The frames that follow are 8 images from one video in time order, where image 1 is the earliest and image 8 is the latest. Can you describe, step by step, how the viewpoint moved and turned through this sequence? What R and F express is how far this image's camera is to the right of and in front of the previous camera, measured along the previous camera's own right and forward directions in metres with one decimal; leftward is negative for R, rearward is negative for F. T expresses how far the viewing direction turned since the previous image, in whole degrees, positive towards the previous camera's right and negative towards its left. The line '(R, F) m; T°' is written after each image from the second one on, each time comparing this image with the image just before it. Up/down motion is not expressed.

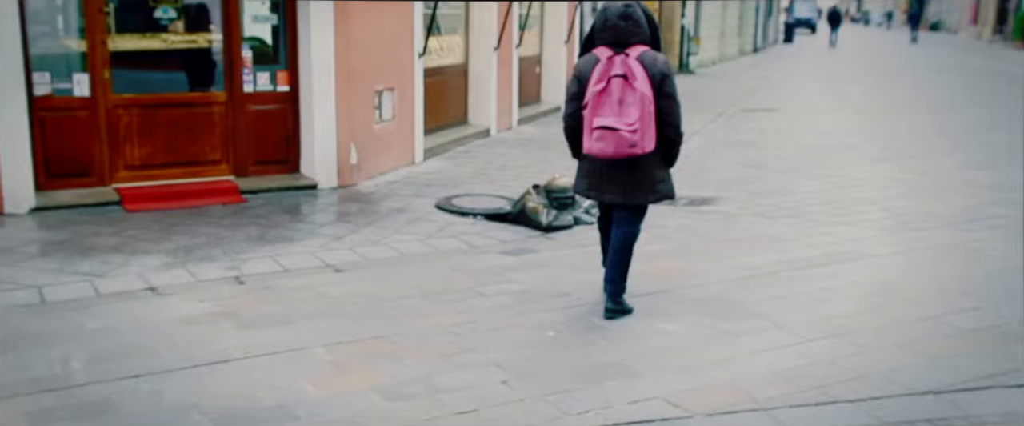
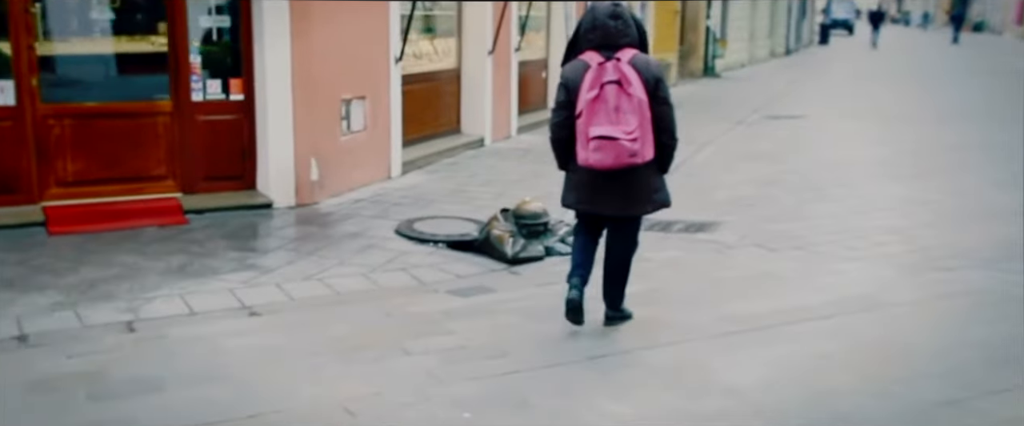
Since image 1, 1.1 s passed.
(+0.4, +0.9) m; -2°
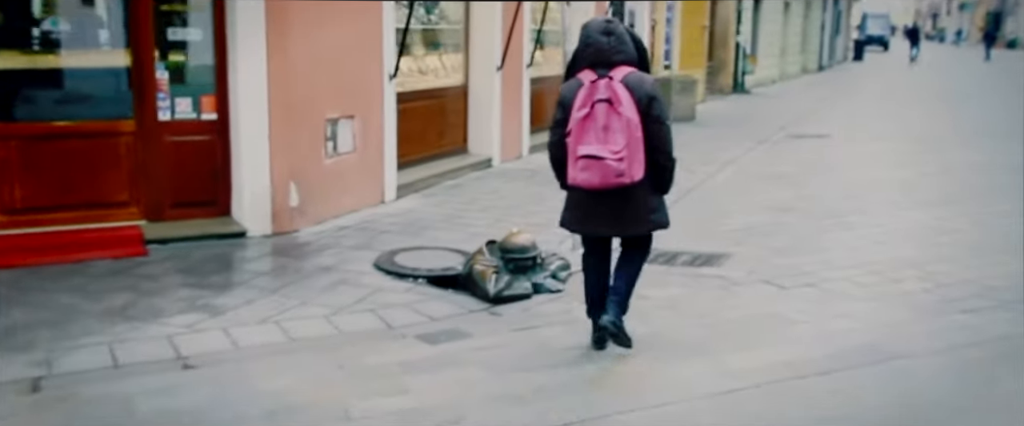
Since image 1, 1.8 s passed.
(+0.3, +0.7) m; -2°
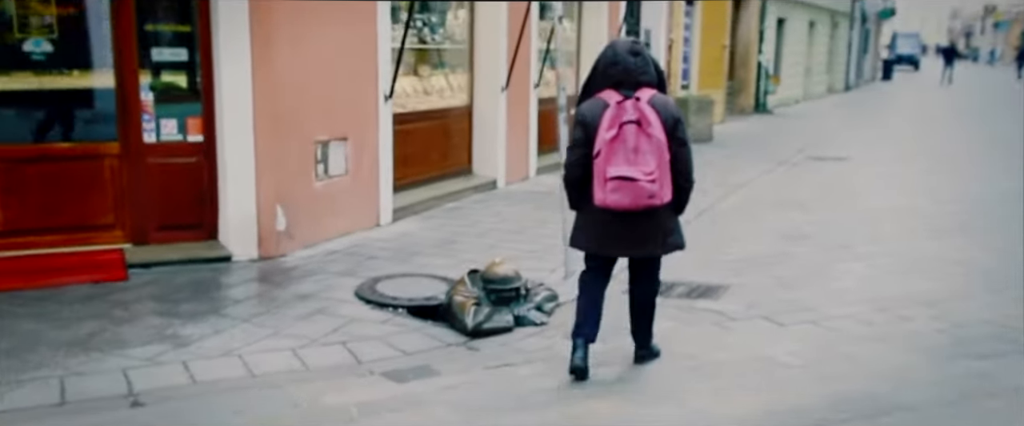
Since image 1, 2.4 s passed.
(+0.2, +0.2) m; -1°
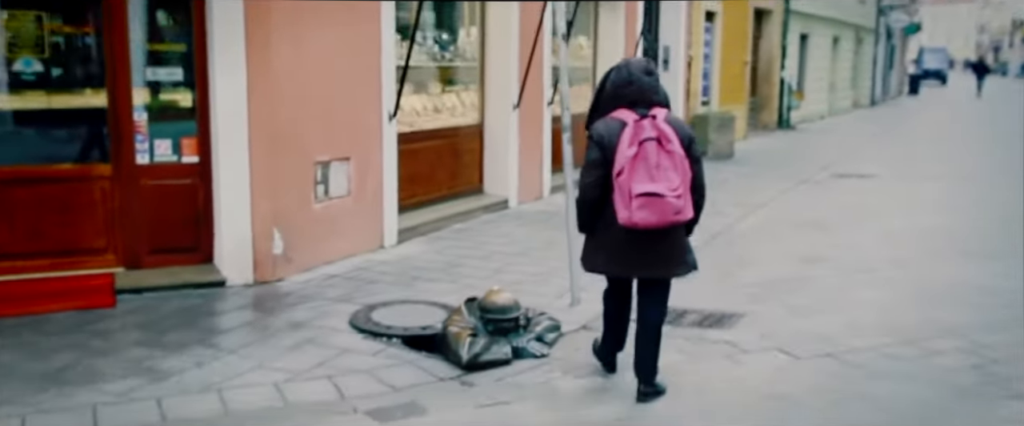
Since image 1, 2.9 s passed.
(+0.1, +0.3) m; -1°
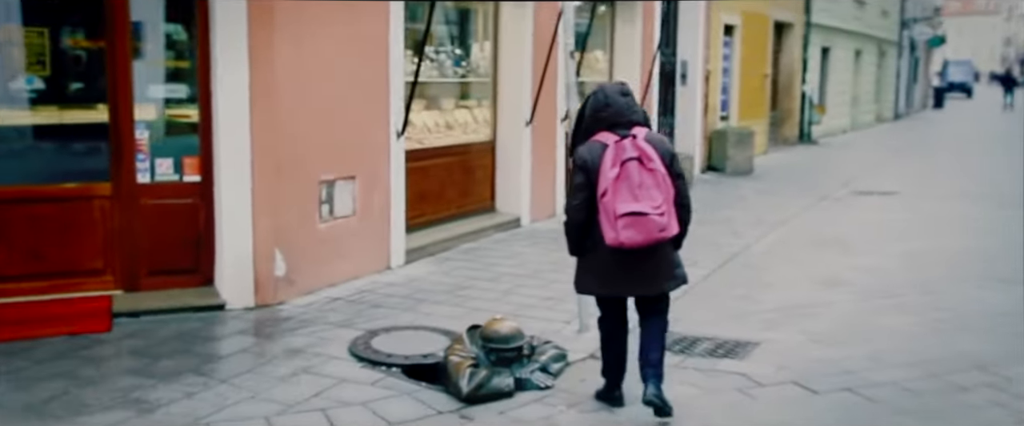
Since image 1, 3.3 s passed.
(+0.1, +0.2) m; -1°
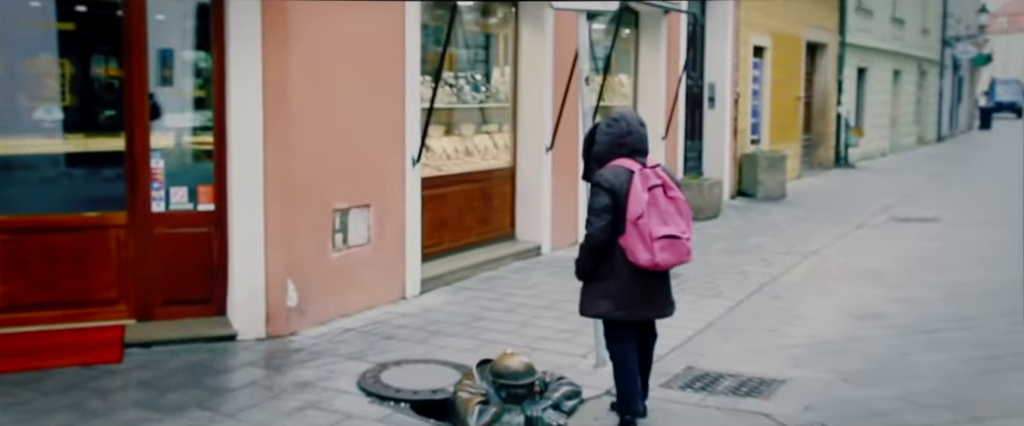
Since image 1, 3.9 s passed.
(+0.1, +0.2) m; -2°
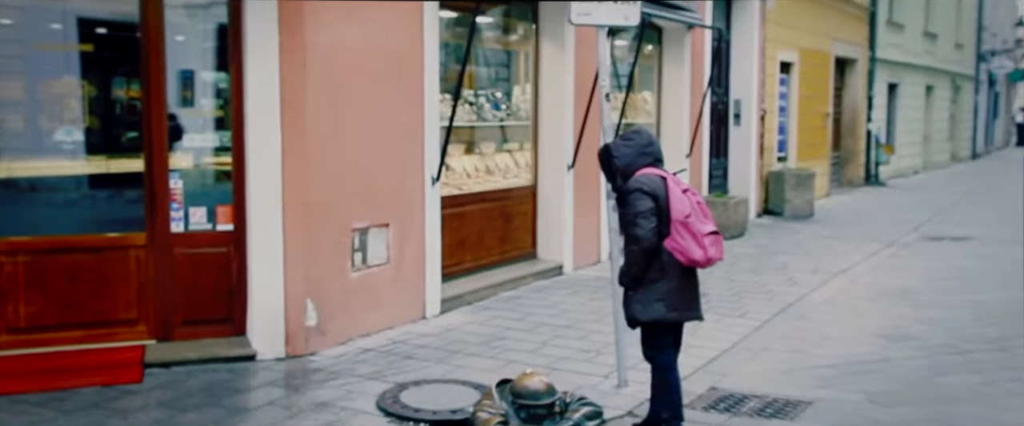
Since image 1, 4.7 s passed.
(+0.1, +0.1) m; -2°
